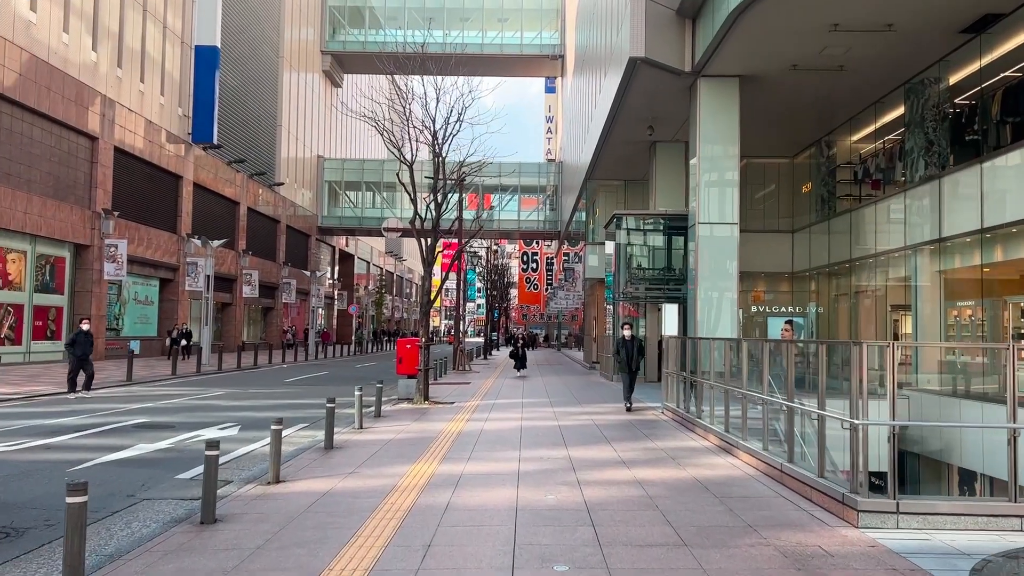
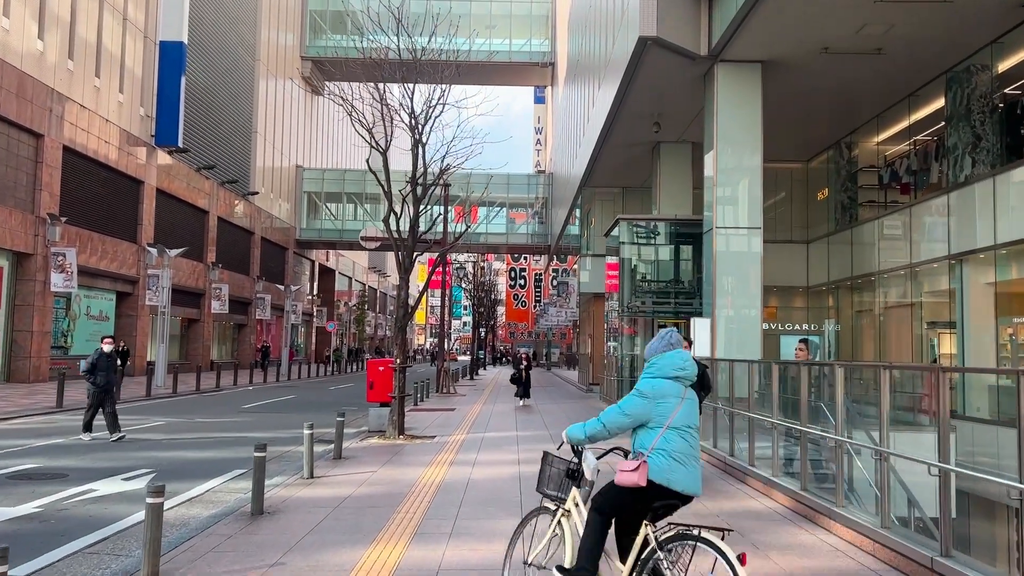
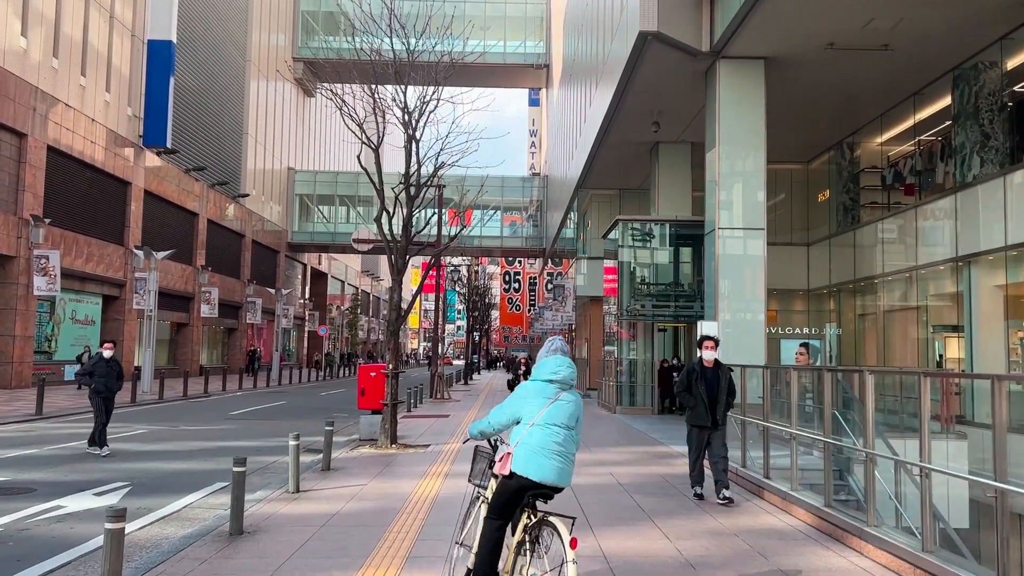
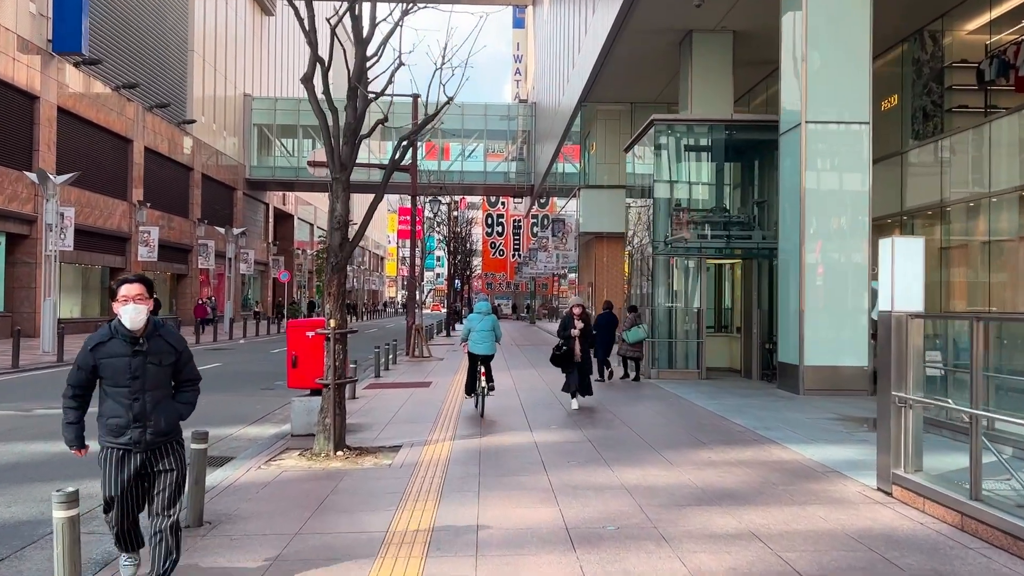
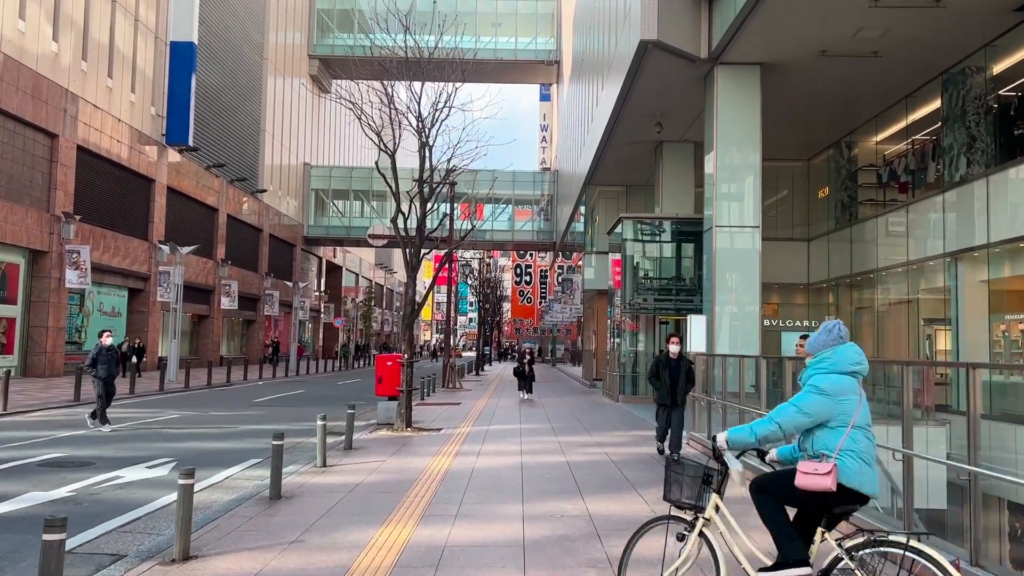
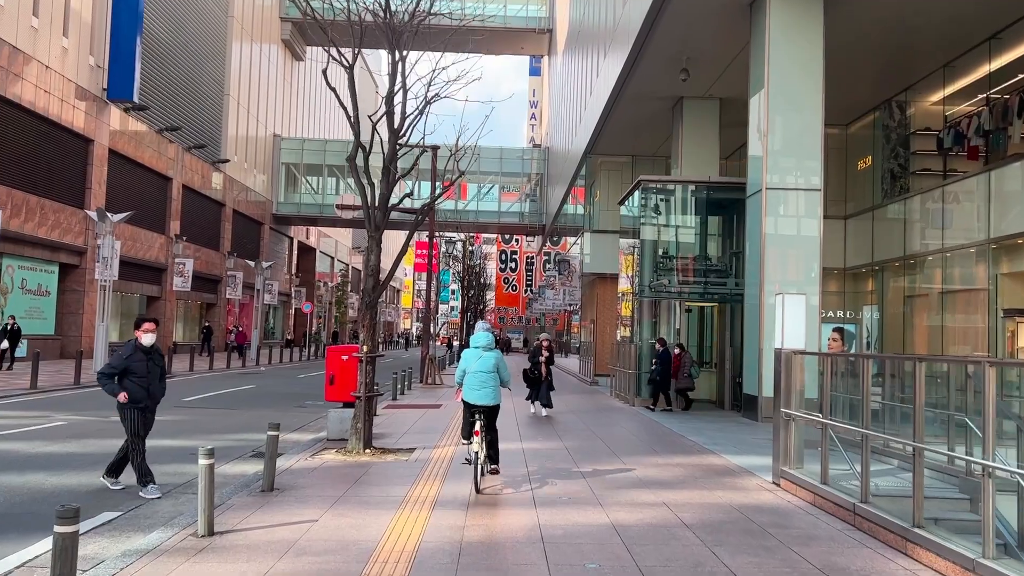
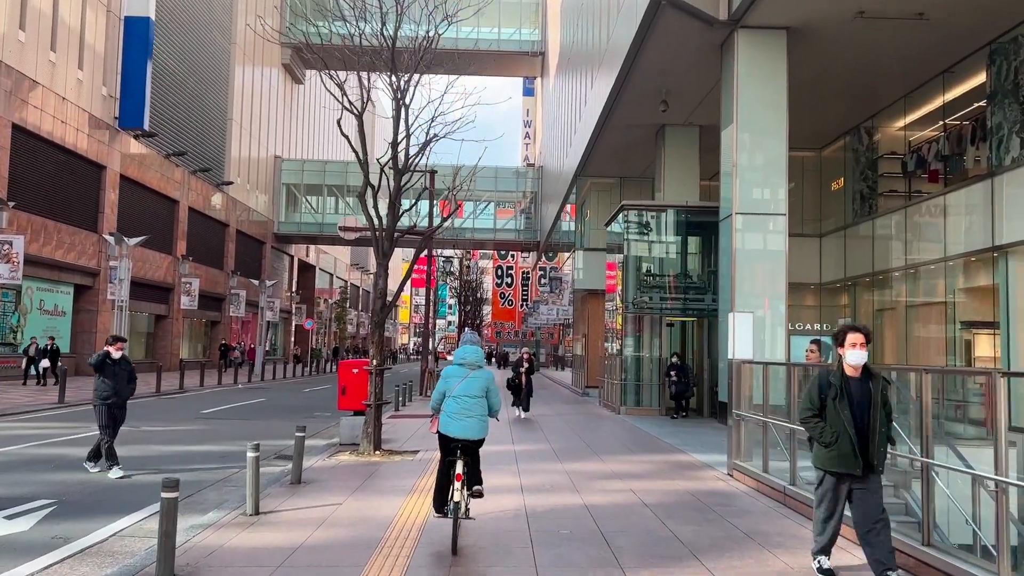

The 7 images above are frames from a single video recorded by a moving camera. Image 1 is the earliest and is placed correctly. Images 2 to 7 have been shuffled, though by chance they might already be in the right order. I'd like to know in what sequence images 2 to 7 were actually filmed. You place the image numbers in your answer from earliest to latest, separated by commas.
5, 2, 3, 7, 6, 4
